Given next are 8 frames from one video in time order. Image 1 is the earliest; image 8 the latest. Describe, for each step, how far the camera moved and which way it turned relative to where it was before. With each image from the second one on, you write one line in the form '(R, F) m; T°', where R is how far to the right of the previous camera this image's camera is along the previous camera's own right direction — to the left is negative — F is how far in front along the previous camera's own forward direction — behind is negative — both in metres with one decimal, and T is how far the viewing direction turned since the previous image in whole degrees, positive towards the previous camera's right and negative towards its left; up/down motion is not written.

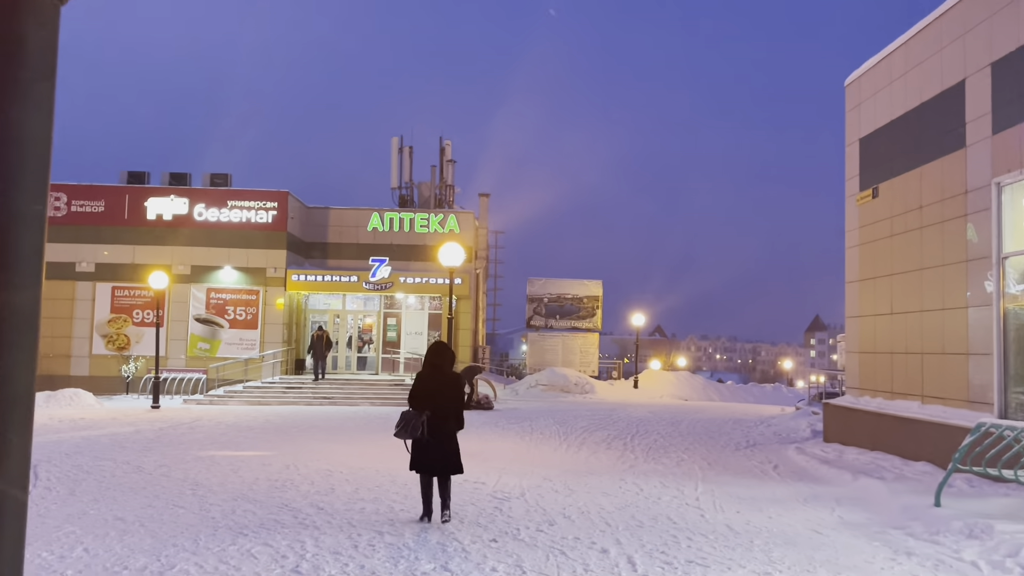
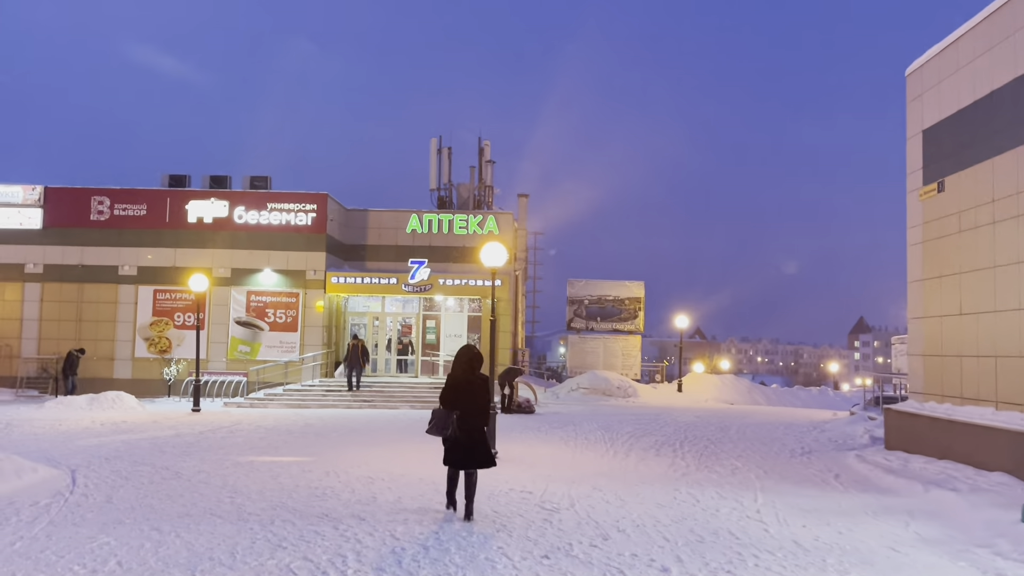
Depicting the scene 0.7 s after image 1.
(-0.1, +0.5) m; -3°
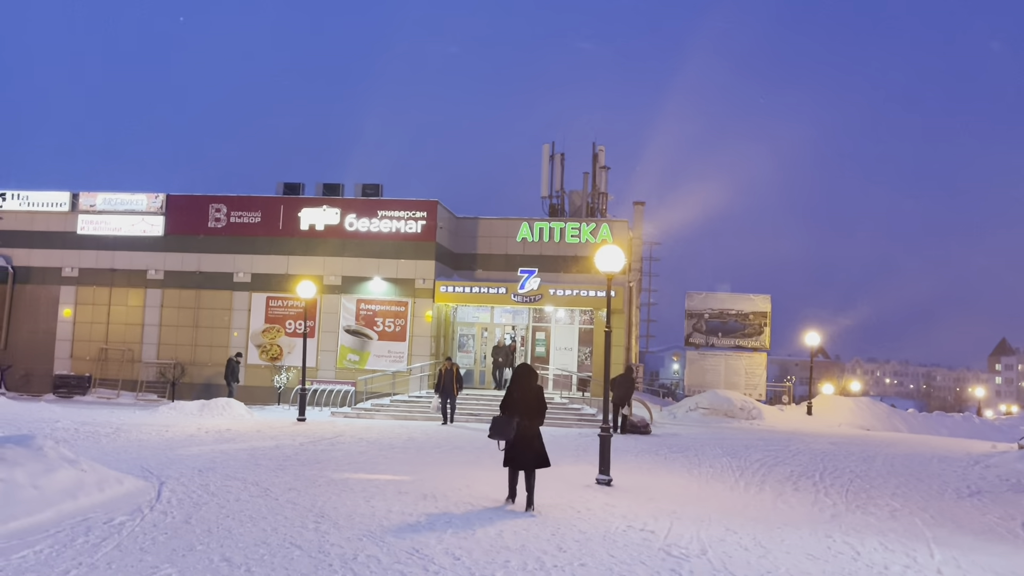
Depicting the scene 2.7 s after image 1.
(-0.1, +1.3) m; -8°
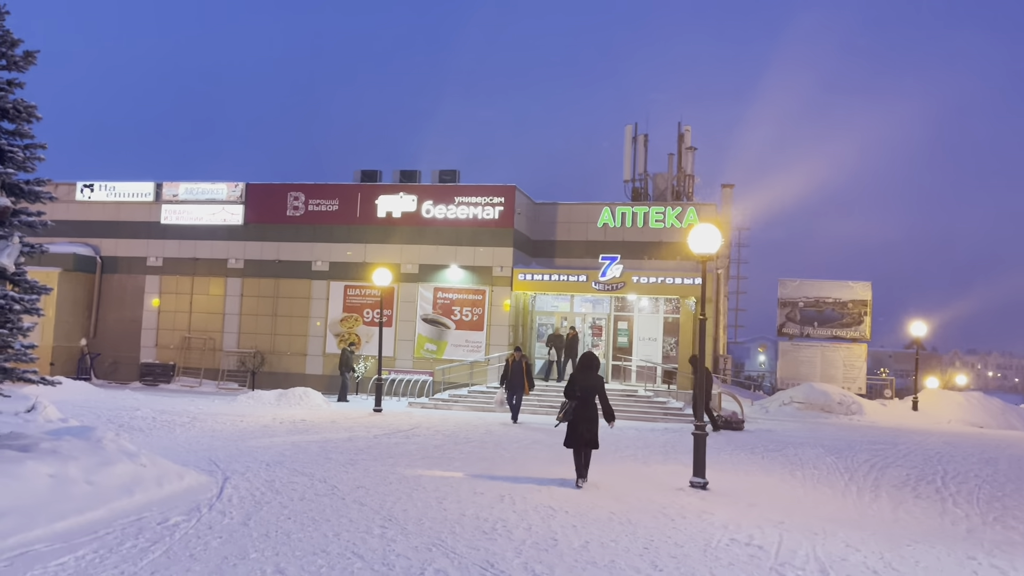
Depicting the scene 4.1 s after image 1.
(-0.1, +0.9) m; -5°
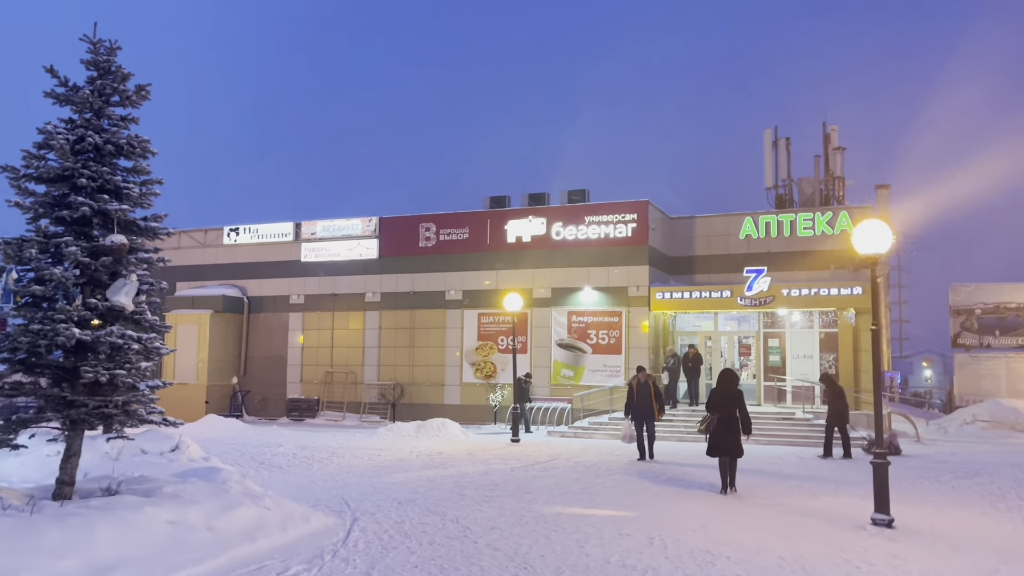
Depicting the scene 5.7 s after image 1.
(0.0, +0.9) m; -9°
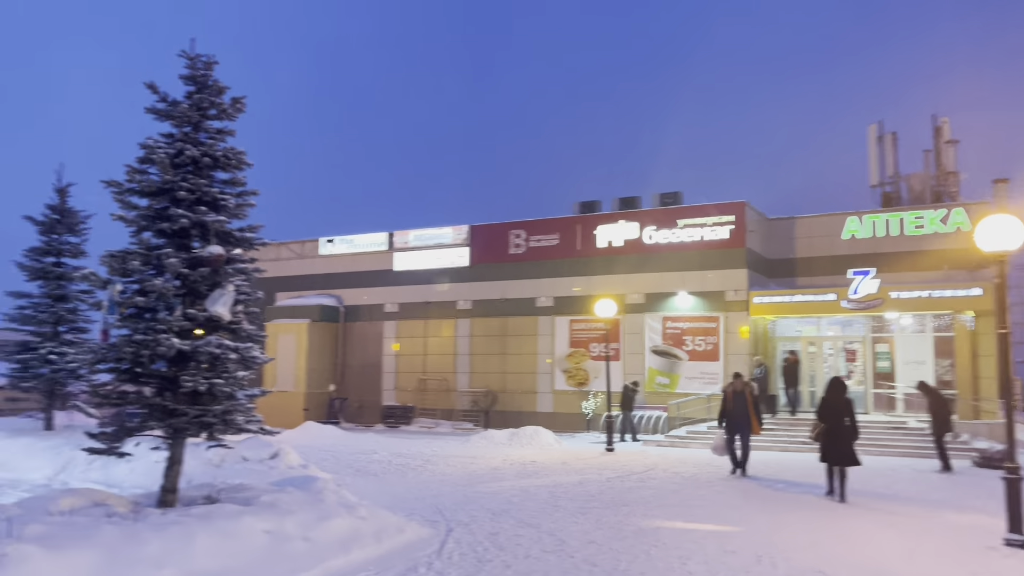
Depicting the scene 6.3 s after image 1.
(0.0, +0.2) m; -6°
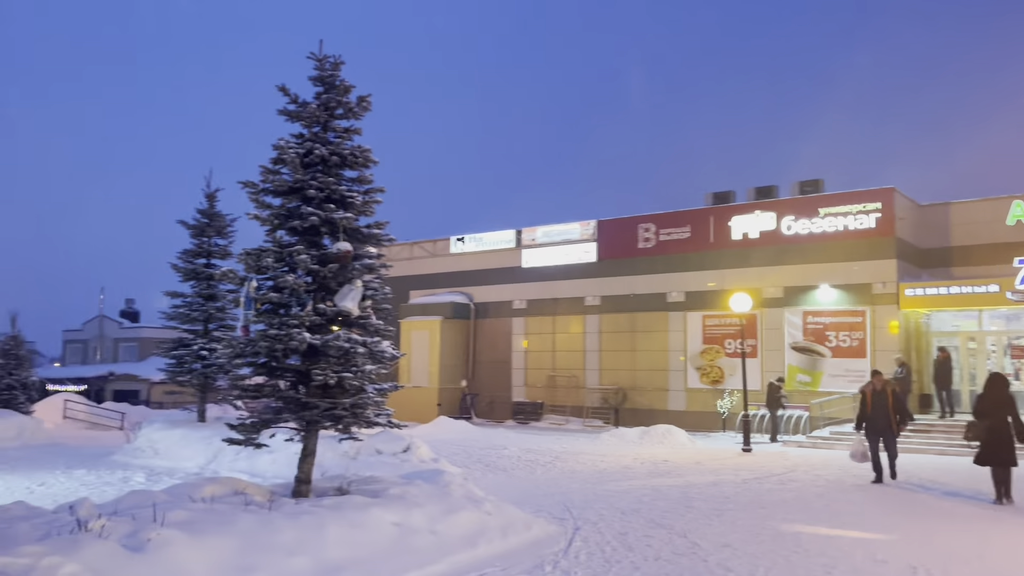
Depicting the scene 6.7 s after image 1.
(0.0, +0.2) m; -9°
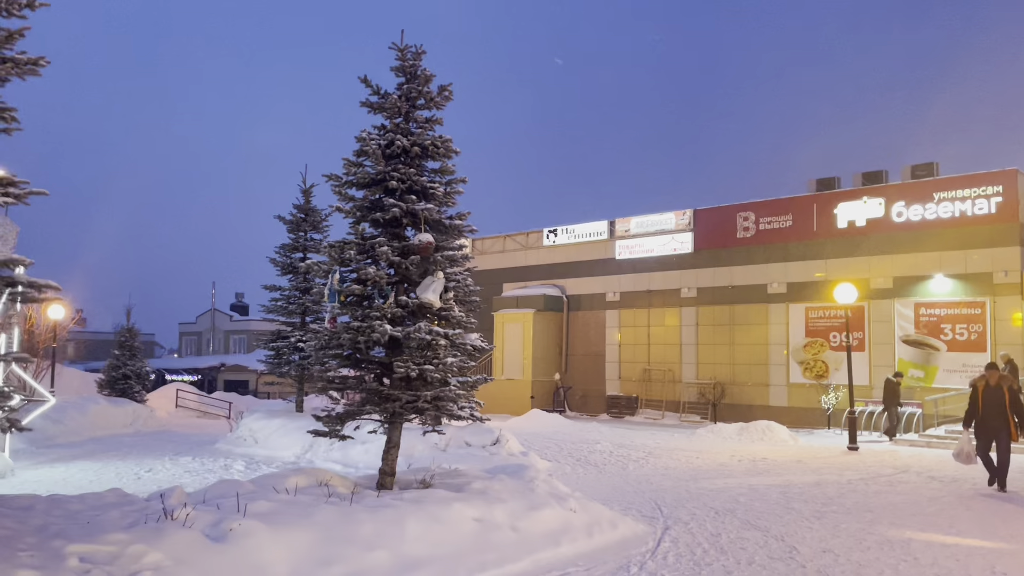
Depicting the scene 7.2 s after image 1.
(+0.1, +0.2) m; -7°
